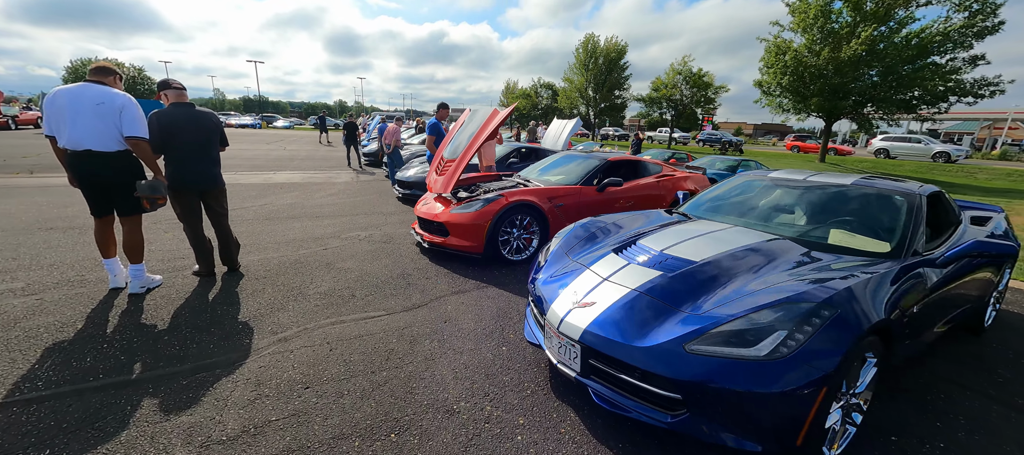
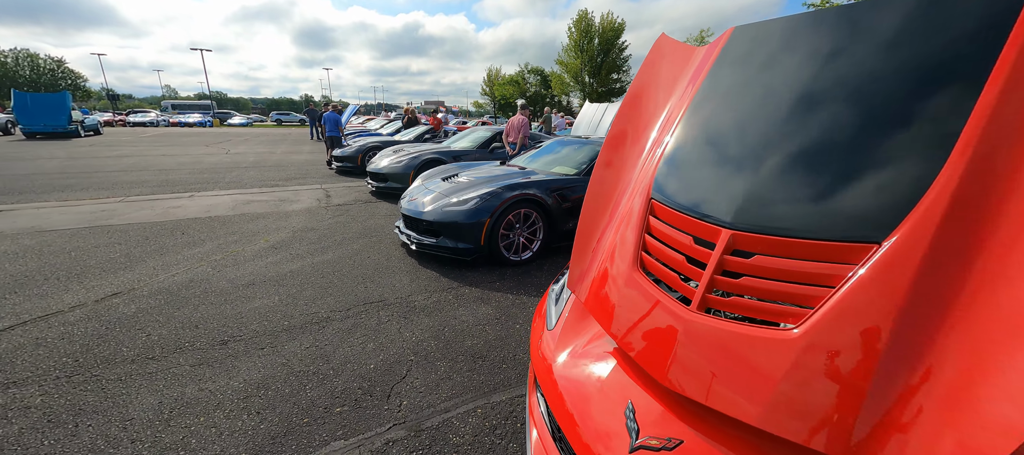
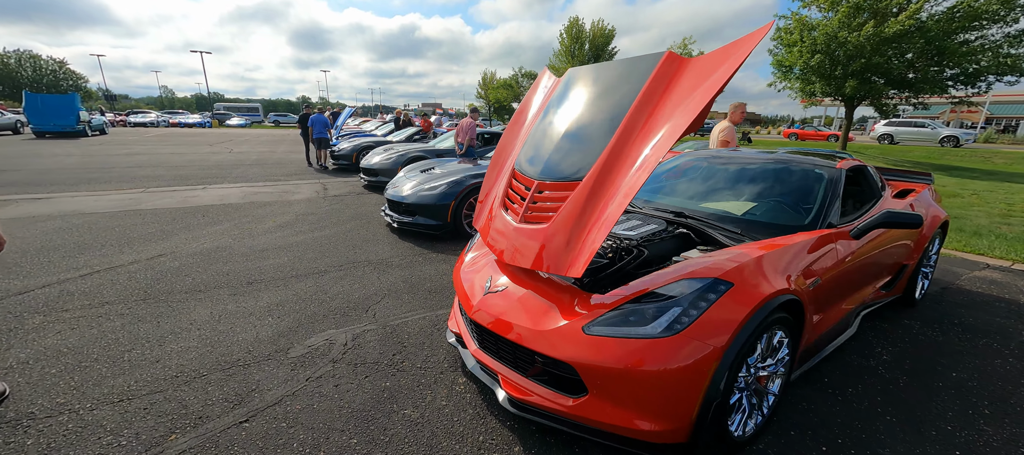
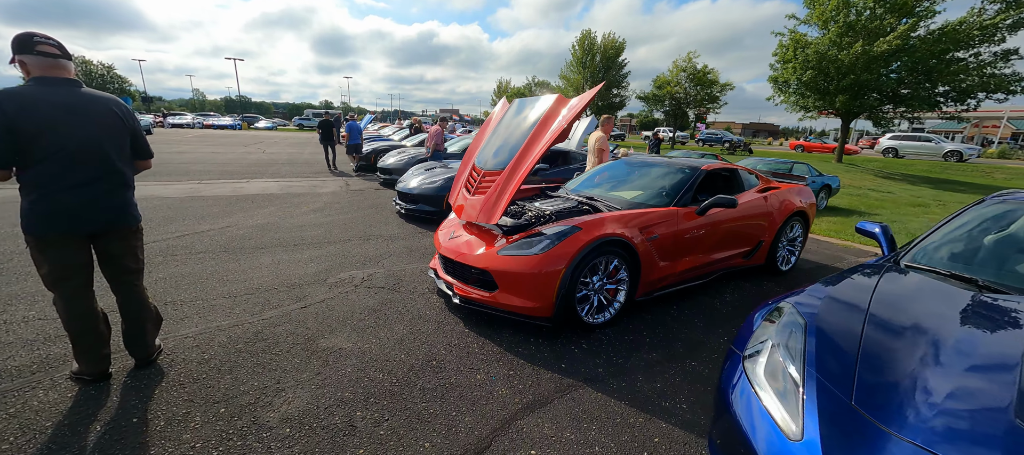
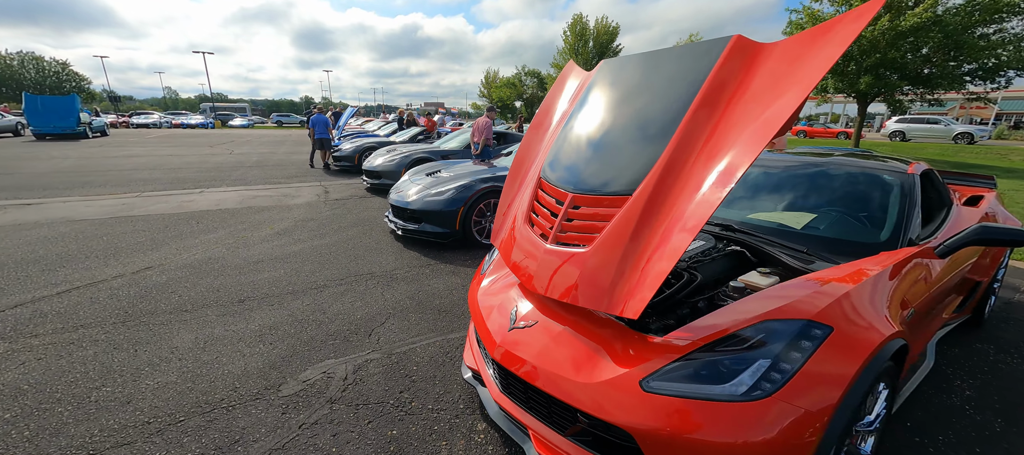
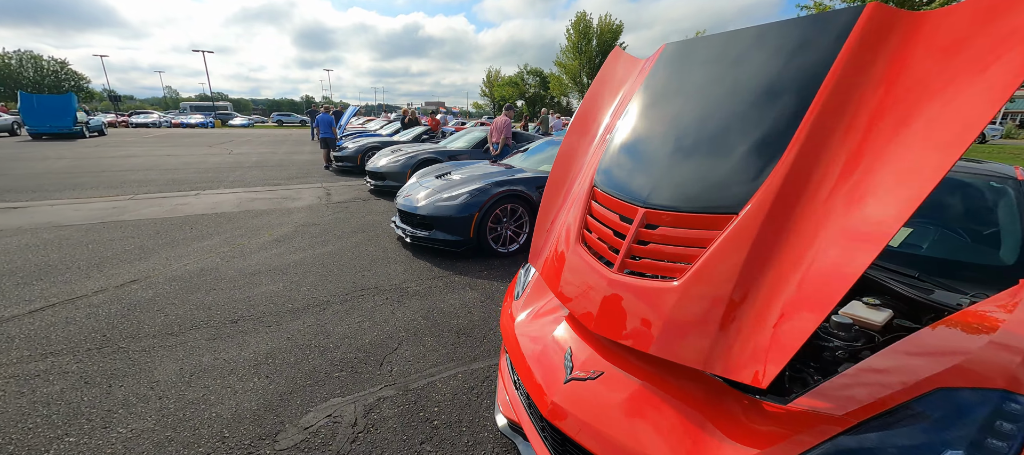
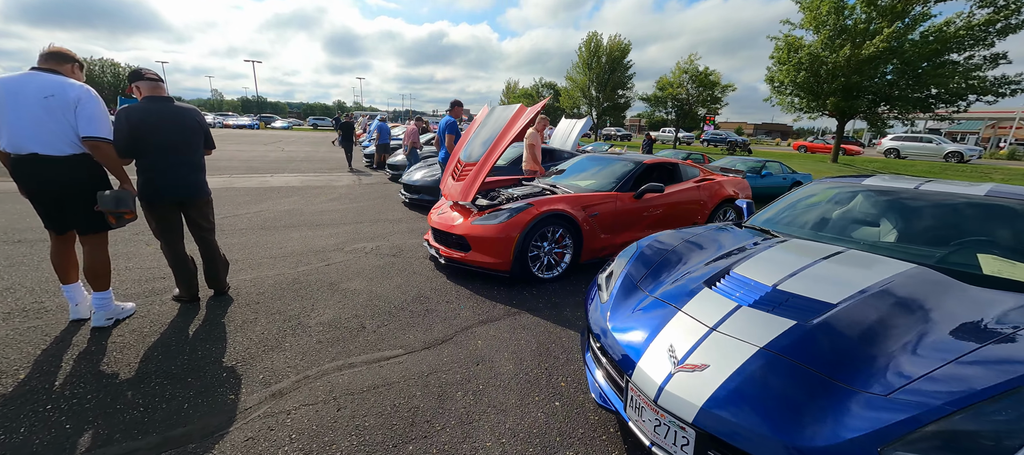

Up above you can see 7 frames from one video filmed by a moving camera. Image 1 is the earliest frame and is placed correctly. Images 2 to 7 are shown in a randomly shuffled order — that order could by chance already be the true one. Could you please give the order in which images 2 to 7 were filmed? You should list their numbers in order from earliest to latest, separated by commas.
7, 4, 3, 5, 6, 2
